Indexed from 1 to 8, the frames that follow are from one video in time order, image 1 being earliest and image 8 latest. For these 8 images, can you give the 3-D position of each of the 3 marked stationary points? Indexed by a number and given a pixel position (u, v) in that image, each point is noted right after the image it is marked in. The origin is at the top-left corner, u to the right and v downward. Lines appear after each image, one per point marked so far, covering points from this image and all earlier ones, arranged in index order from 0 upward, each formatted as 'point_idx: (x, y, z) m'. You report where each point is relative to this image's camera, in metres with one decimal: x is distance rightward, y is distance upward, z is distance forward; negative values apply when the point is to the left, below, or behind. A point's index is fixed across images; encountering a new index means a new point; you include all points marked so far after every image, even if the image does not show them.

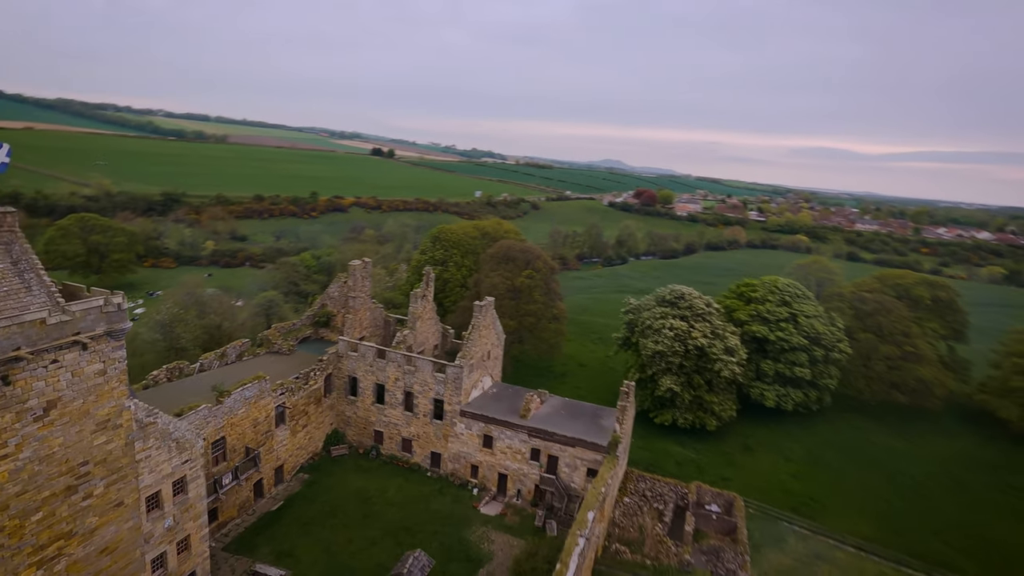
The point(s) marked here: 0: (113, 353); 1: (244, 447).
0: (-9.6, -1.5, +12.8) m
1: (-9.9, -5.9, +19.7) m
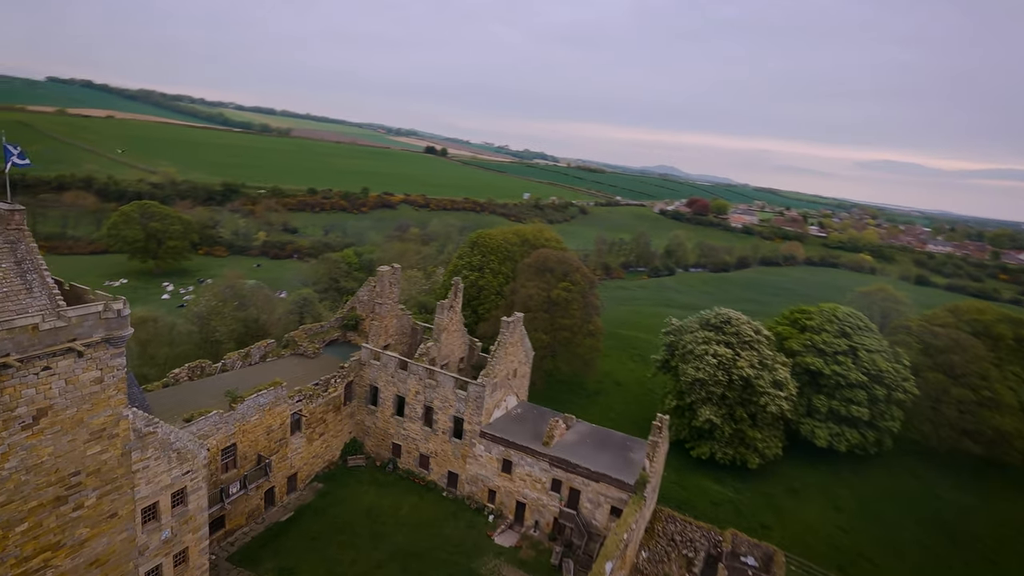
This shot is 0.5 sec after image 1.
0: (-9.2, -1.7, +12.3) m
1: (-9.2, -6.0, +19.2) m
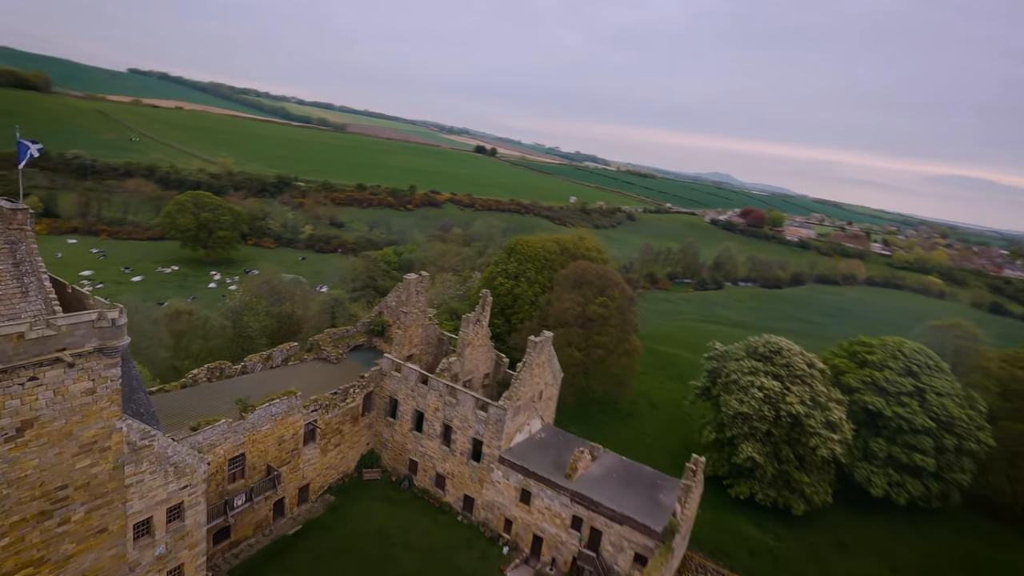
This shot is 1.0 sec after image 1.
0: (-8.9, -1.8, +11.7) m
1: (-8.6, -6.2, +18.6) m
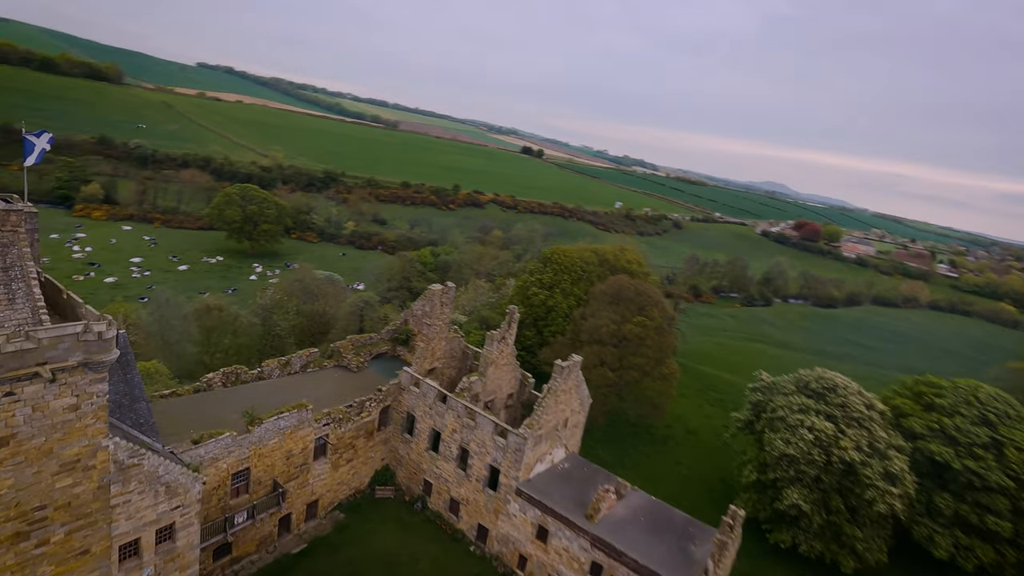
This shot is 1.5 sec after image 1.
0: (-8.6, -2.0, +11.0) m
1: (-8.0, -6.4, +17.8) m
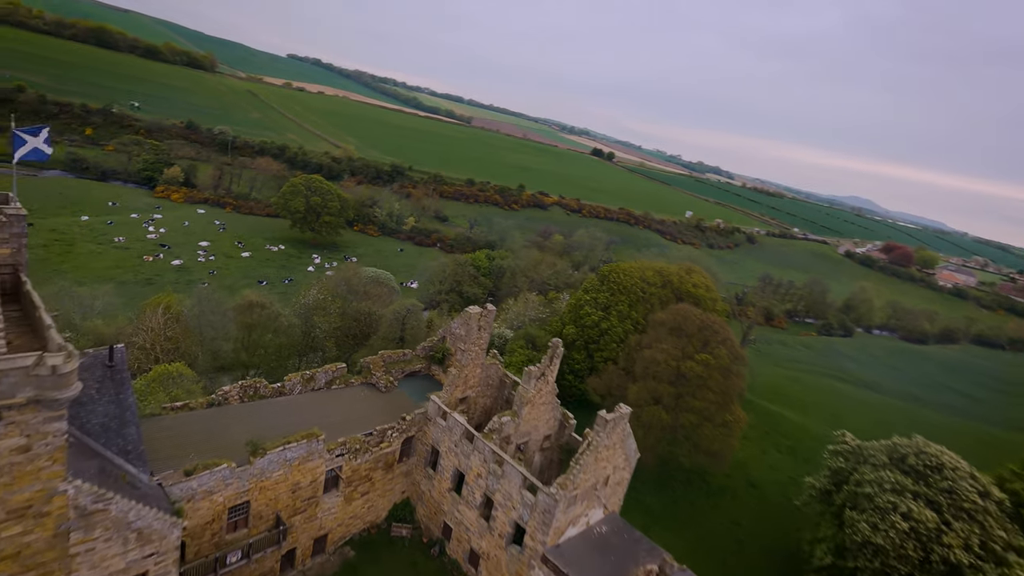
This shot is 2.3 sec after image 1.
0: (-8.3, -2.4, +9.5) m
1: (-7.2, -6.9, +16.2) m
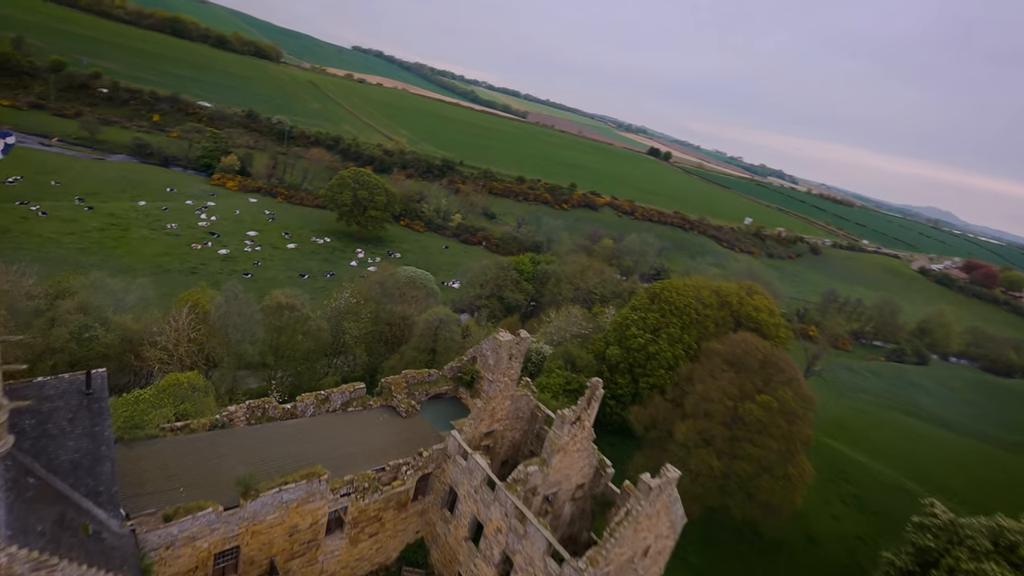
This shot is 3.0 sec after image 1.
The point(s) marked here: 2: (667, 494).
0: (-8.1, -2.9, +7.9) m
1: (-6.6, -7.4, +14.6) m
2: (+4.2, -5.6, +14.6) m
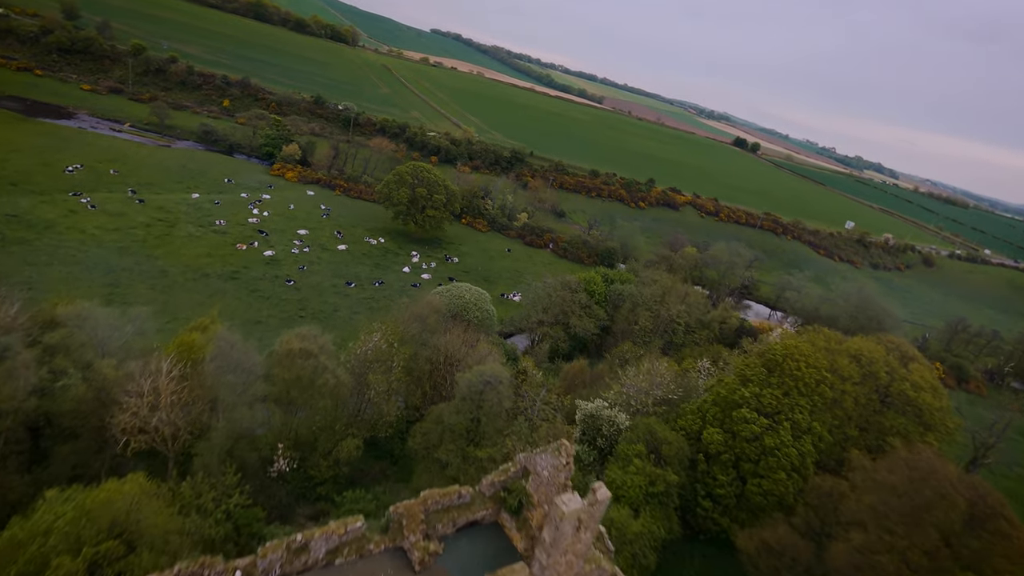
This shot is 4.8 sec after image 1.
0: (-7.8, -5.6, +2.0) m
1: (-5.8, -9.9, +8.6) m
2: (+5.1, -8.7, +7.3) m
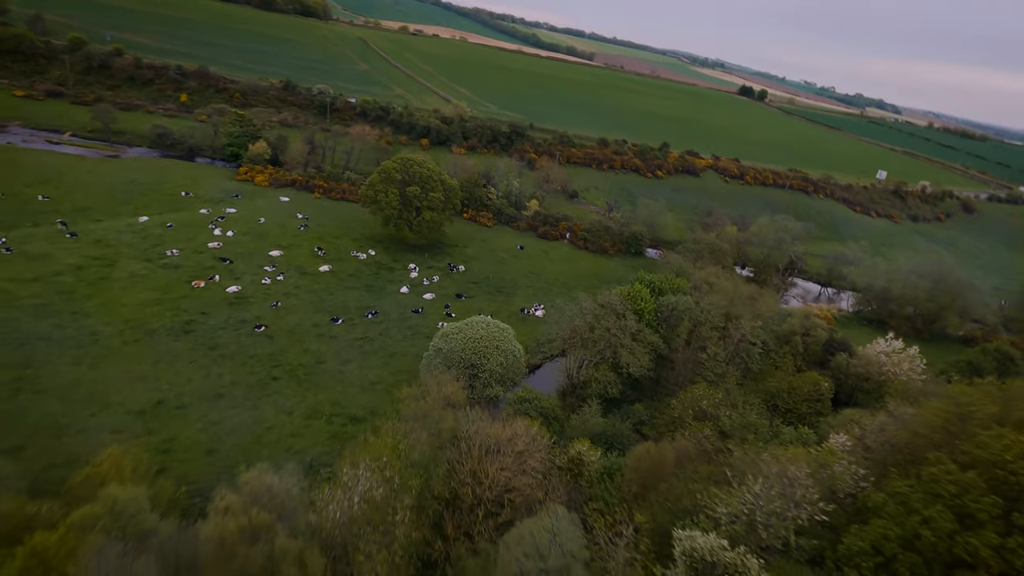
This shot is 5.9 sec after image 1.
0: (-5.6, -10.5, -7.0) m
1: (-3.2, -14.3, -0.1) m
2: (+7.5, -12.3, -1.6) m
